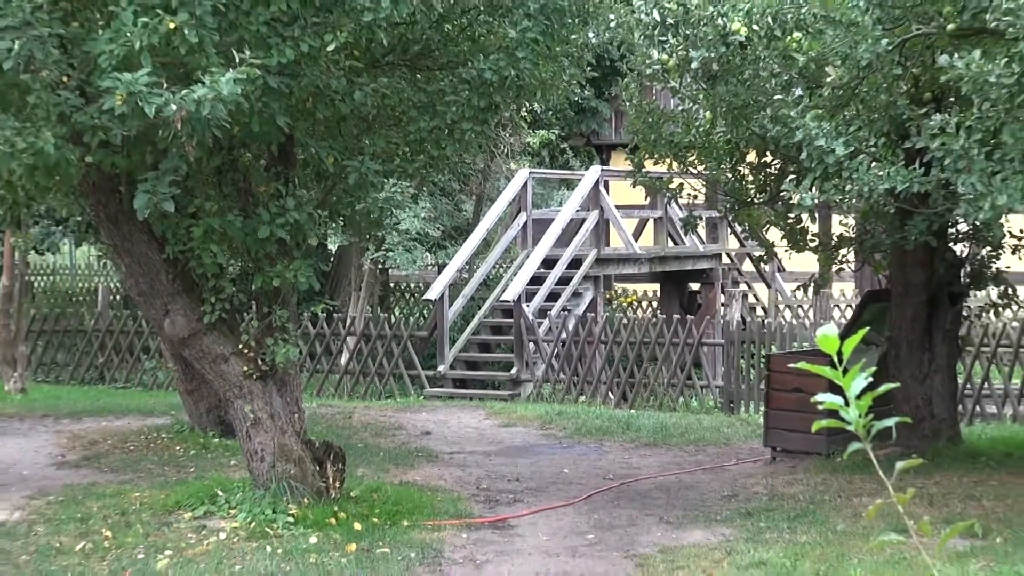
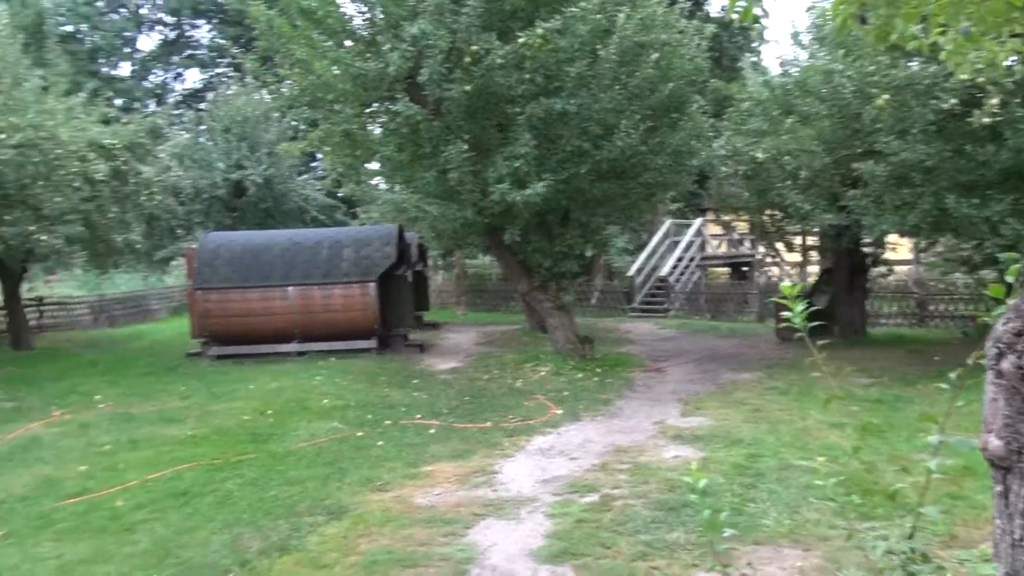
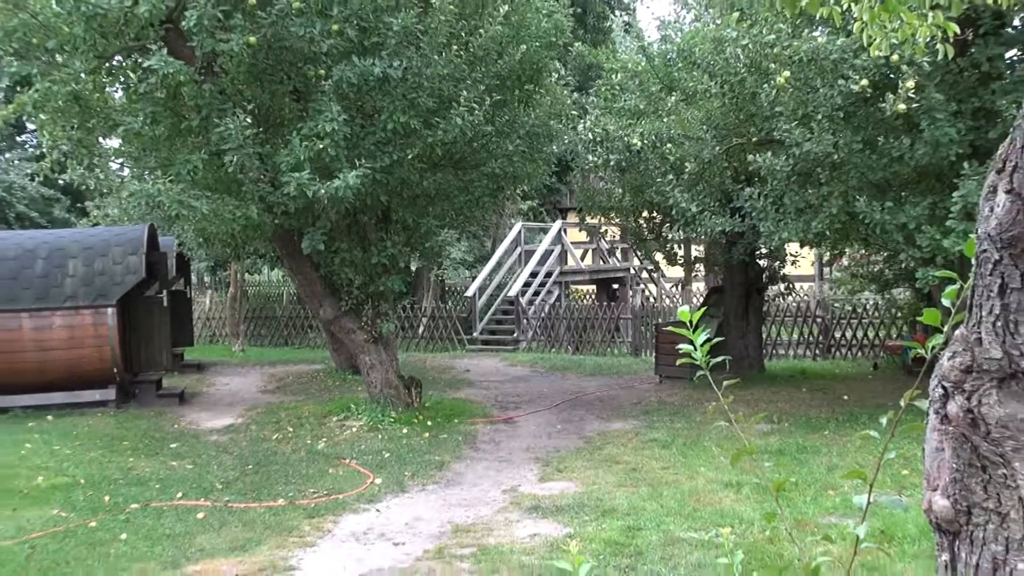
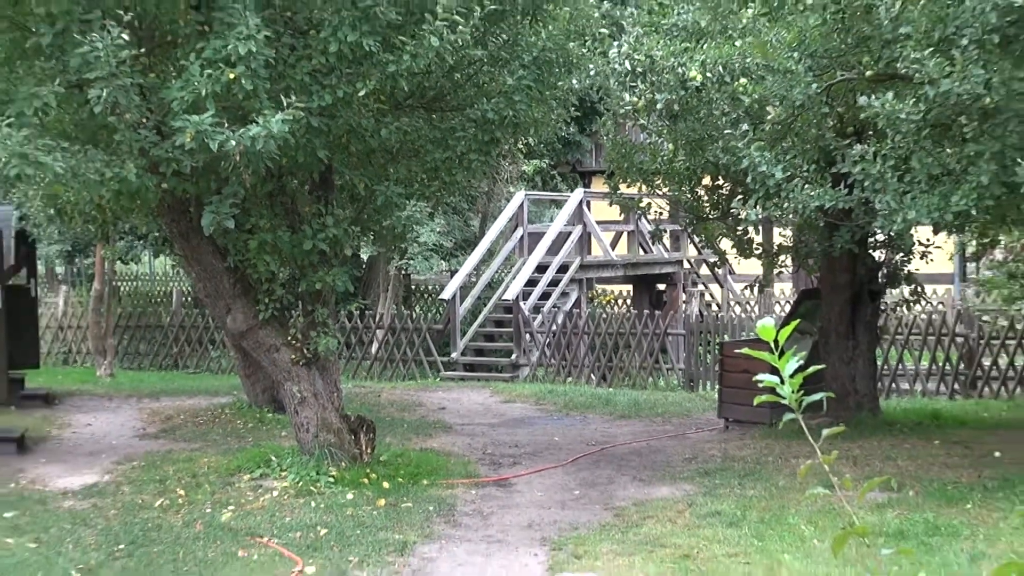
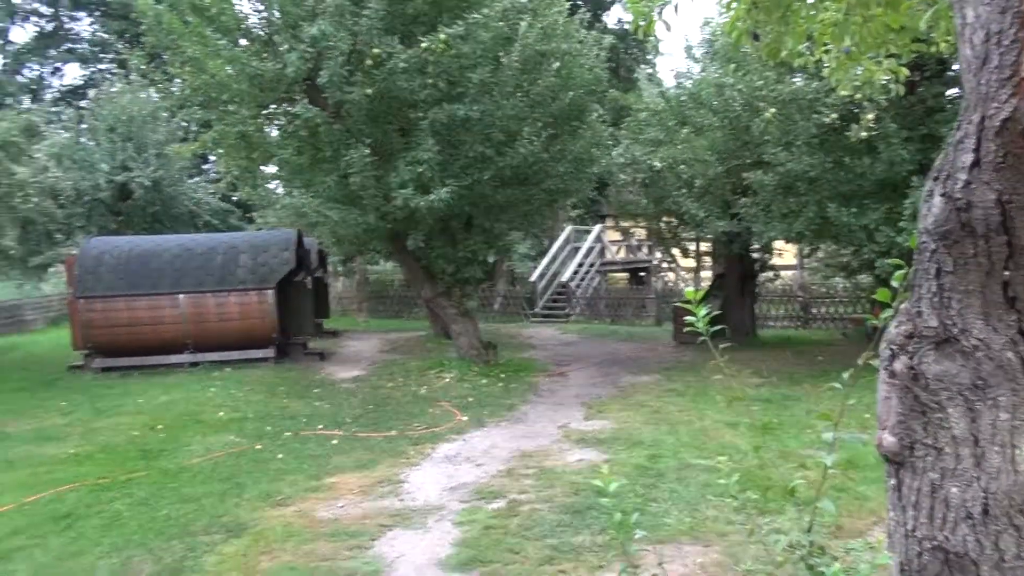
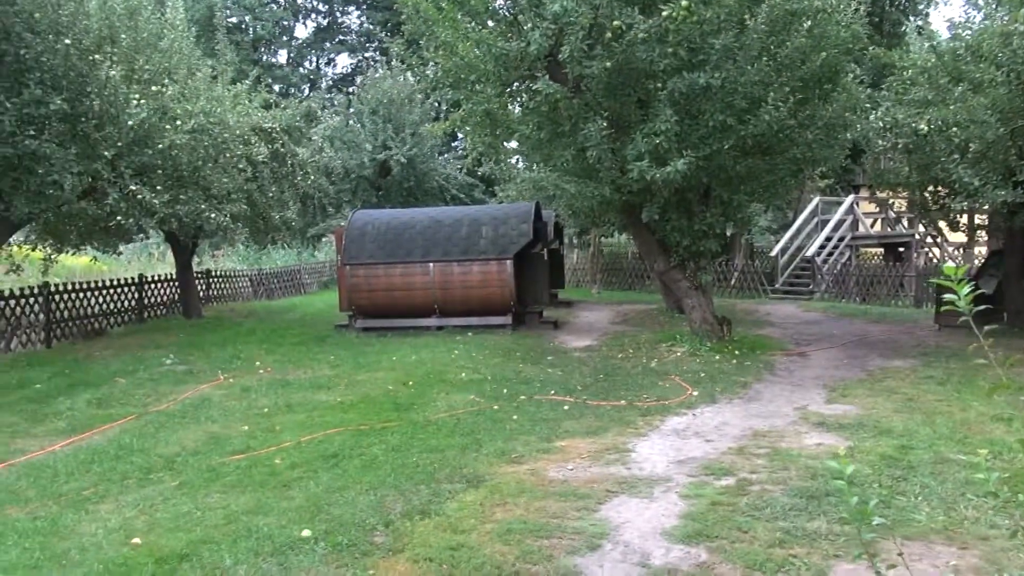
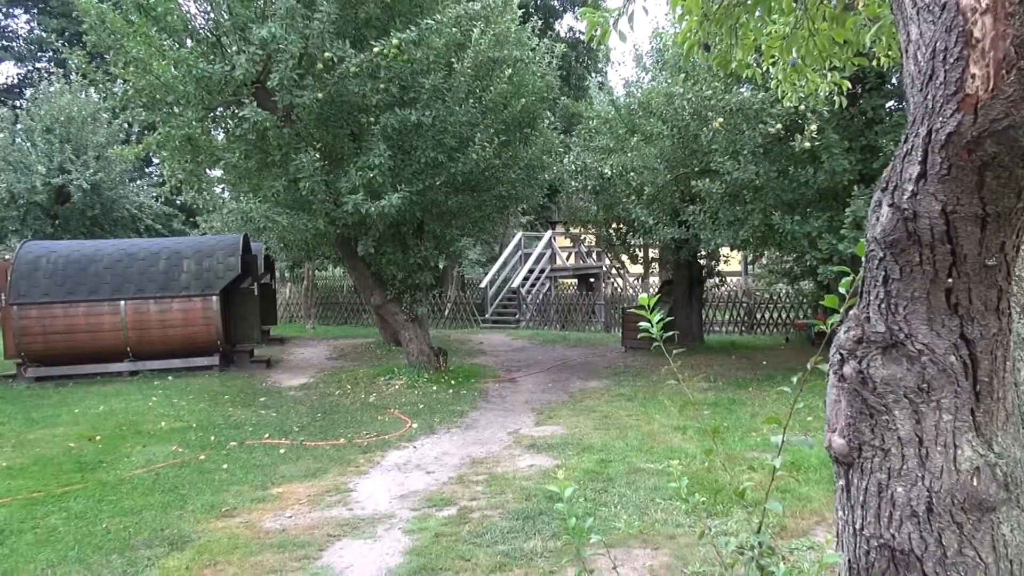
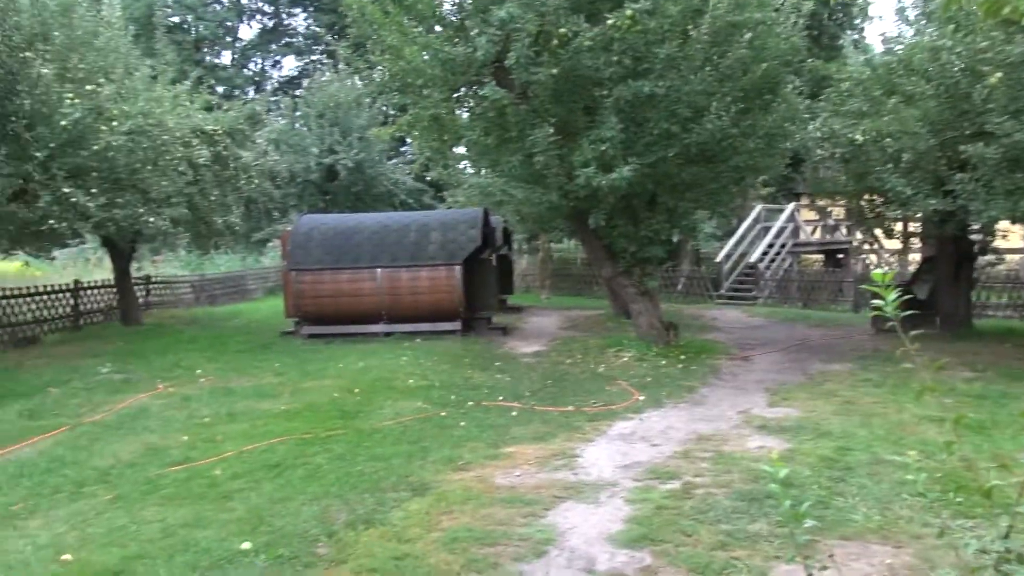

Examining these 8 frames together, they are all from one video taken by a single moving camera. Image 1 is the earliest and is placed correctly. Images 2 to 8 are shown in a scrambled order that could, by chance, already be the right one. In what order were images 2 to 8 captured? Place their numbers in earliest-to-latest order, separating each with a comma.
4, 3, 7, 5, 2, 8, 6
